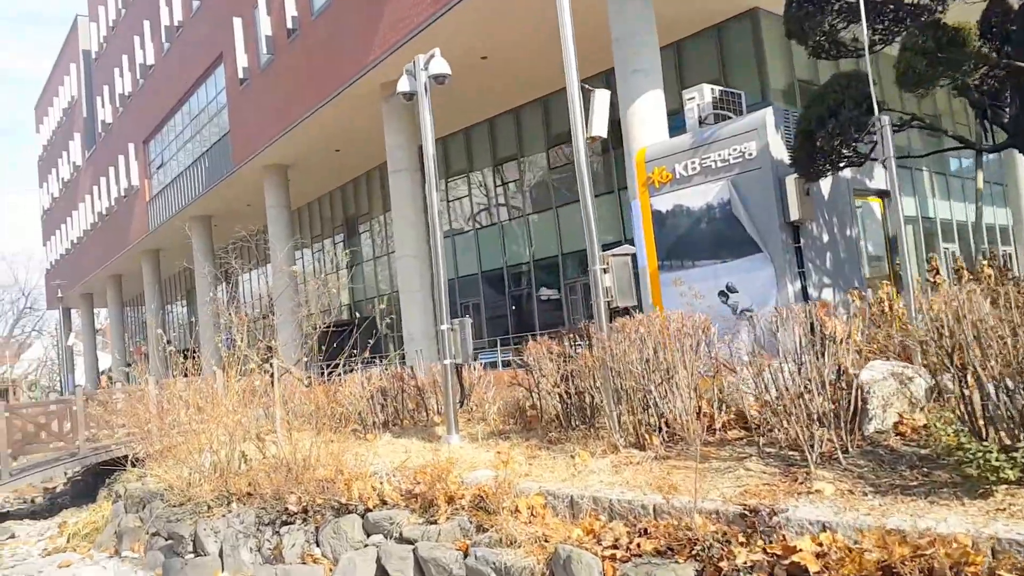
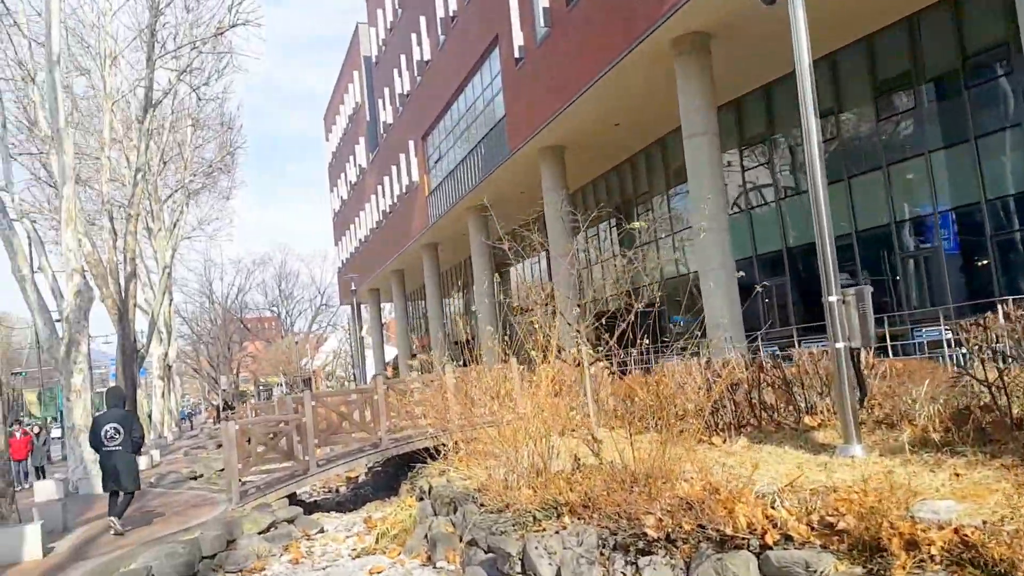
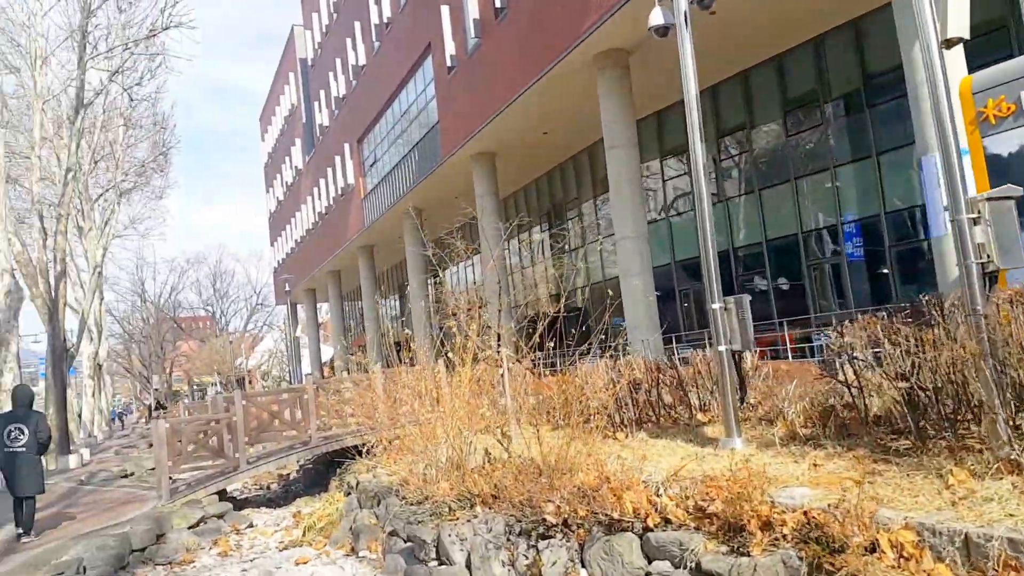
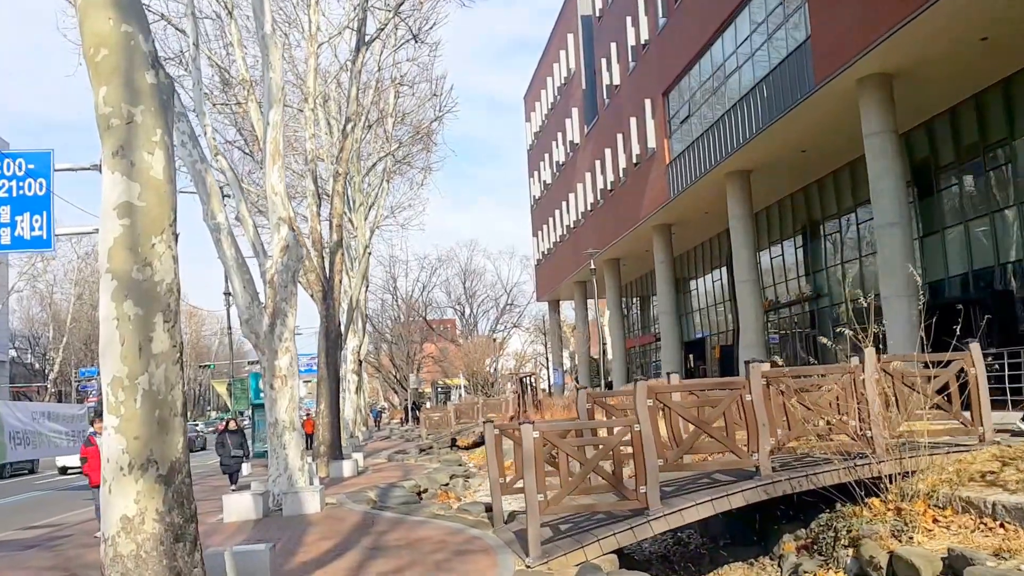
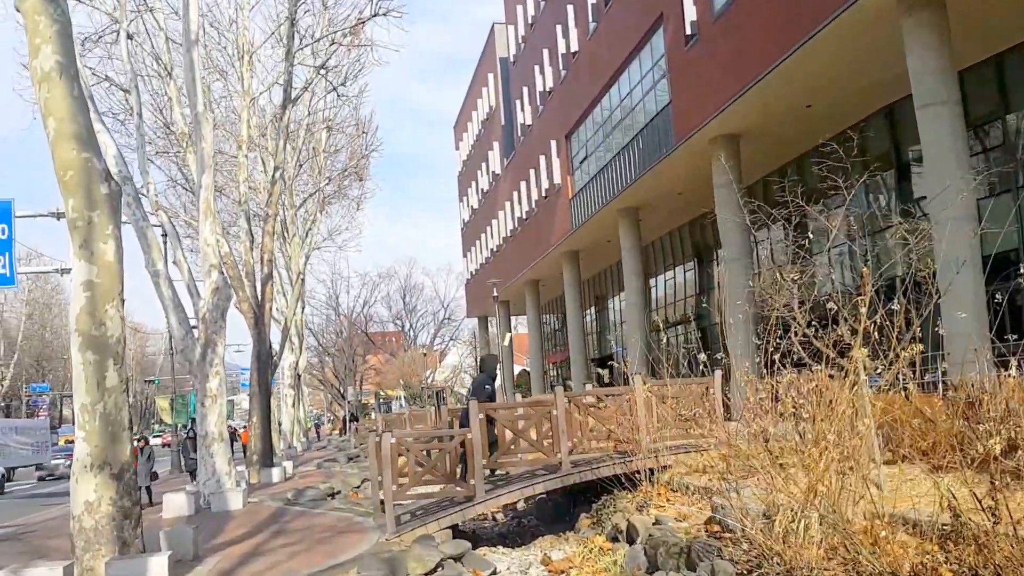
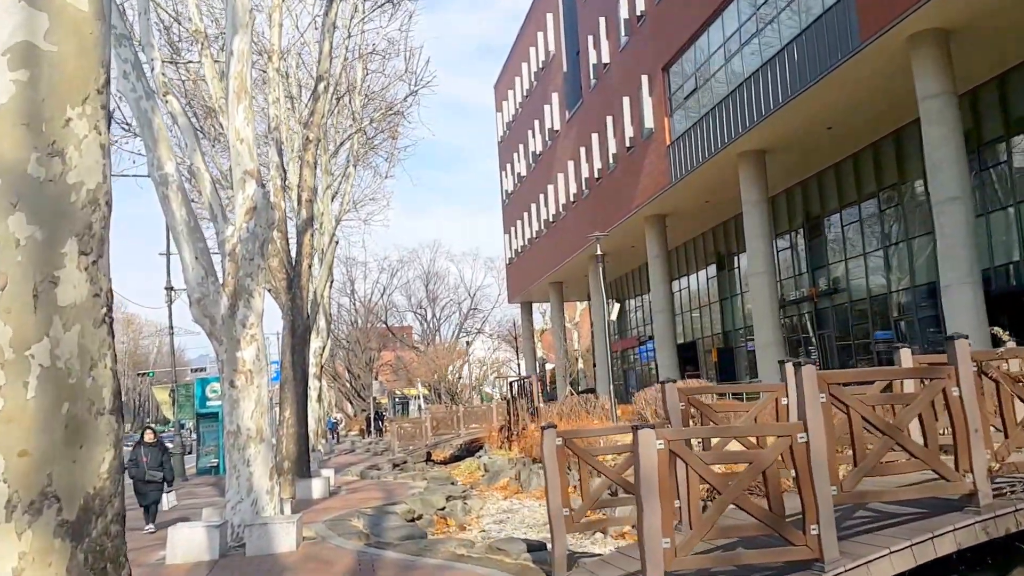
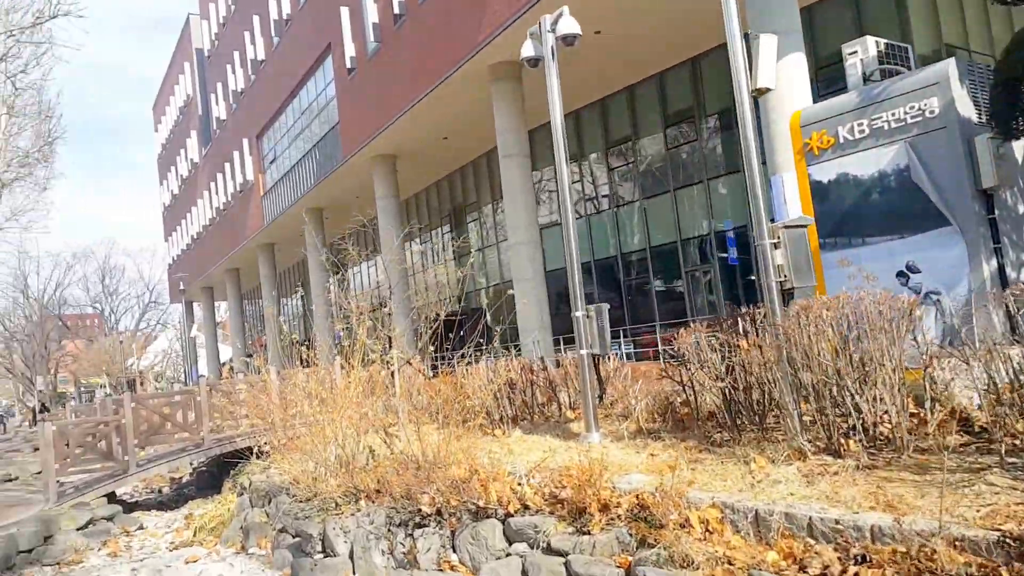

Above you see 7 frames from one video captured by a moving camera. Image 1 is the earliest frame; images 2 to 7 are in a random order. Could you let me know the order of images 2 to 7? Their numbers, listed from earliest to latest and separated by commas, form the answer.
7, 3, 2, 5, 4, 6
